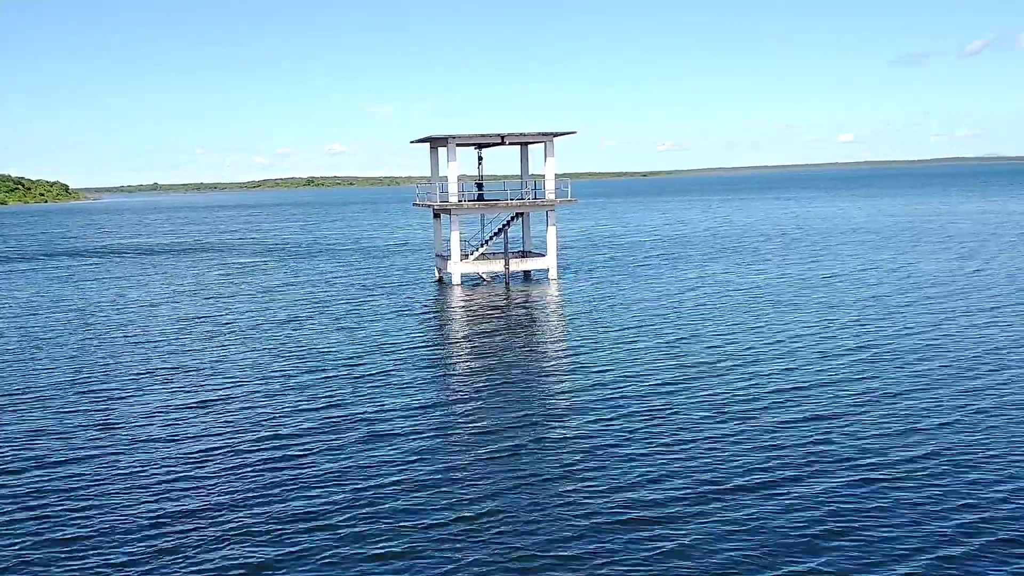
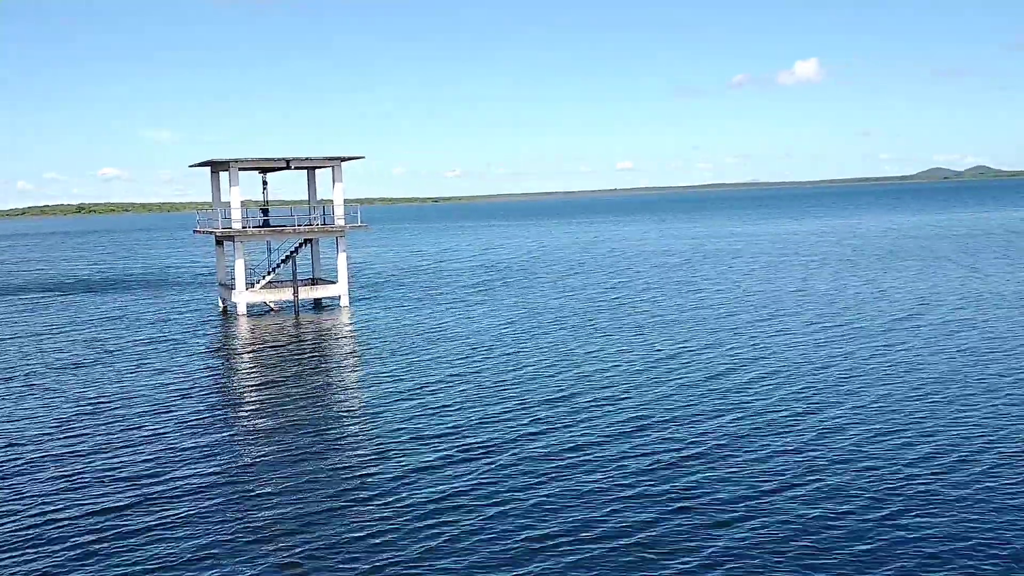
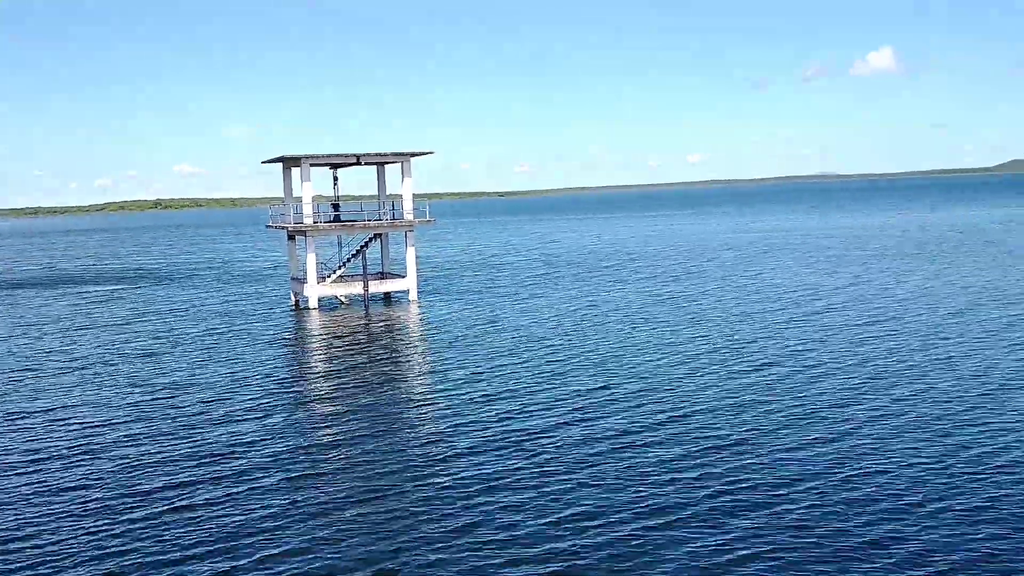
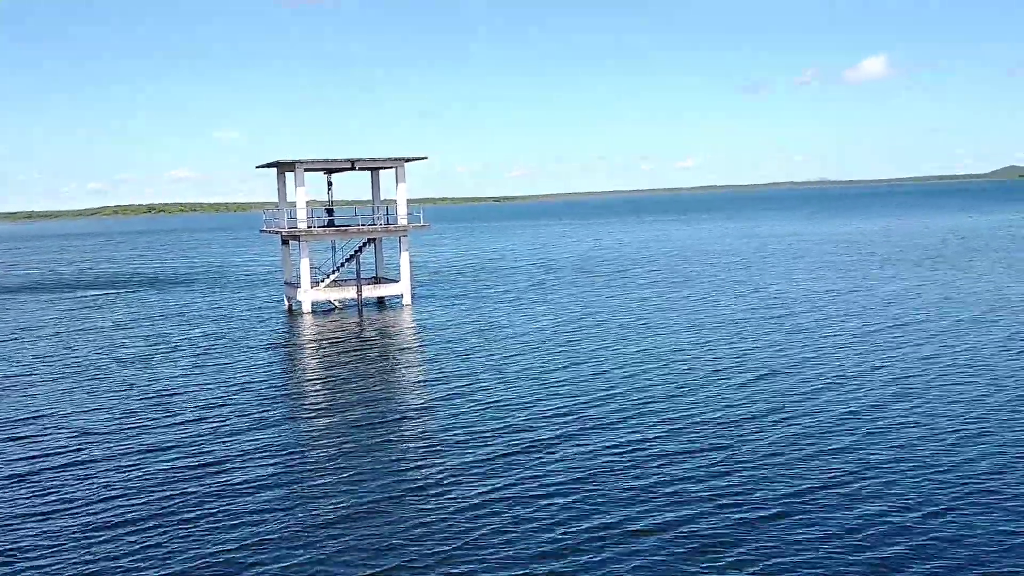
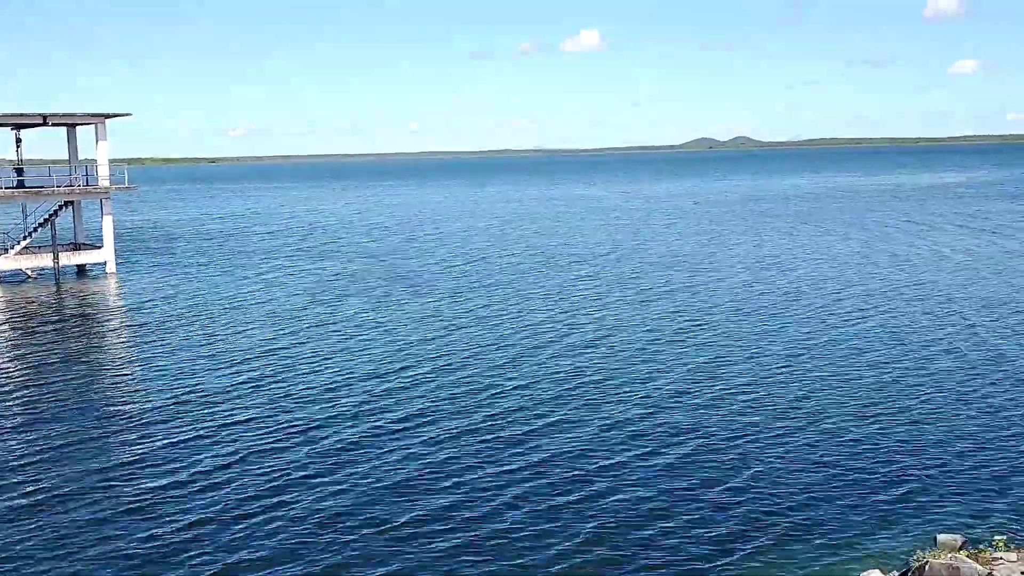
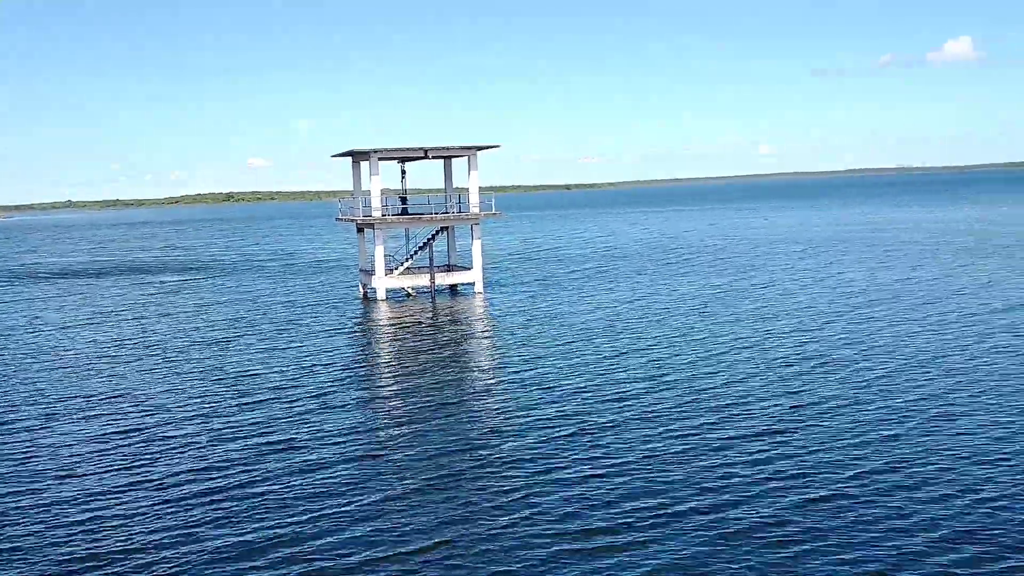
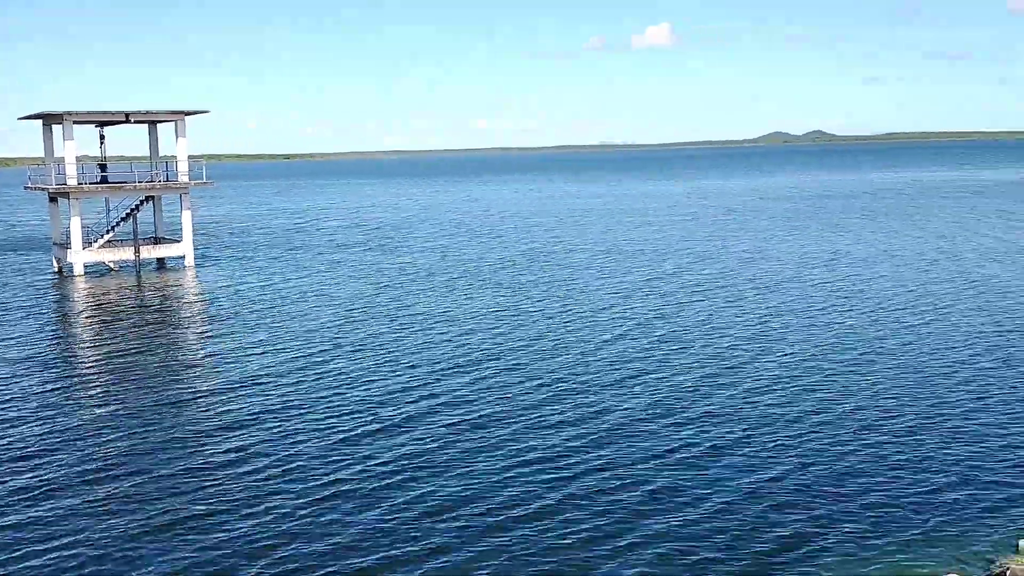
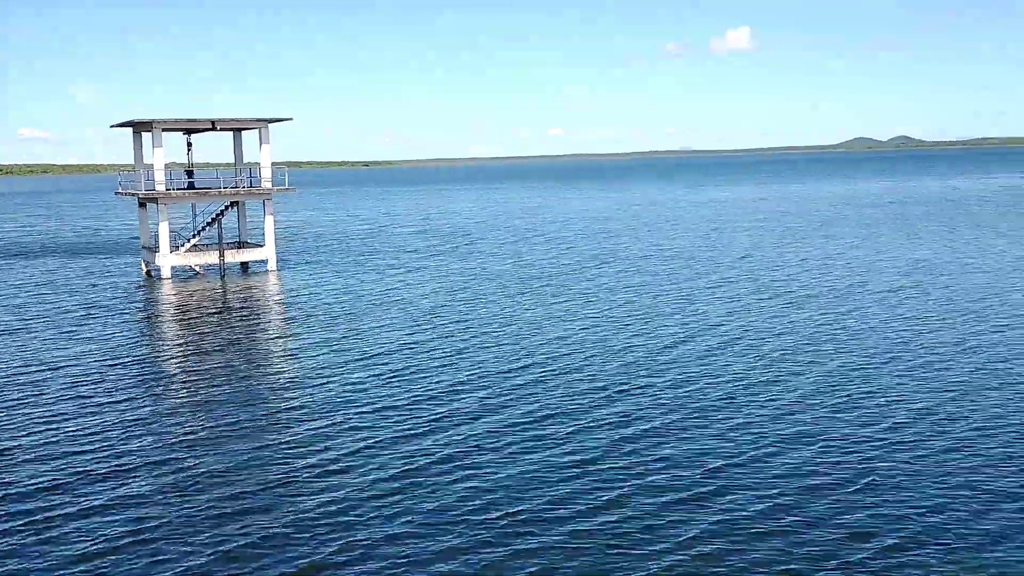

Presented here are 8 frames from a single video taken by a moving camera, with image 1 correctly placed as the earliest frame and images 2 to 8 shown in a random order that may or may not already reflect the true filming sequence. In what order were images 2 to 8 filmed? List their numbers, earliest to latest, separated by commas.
6, 3, 4, 2, 8, 7, 5
